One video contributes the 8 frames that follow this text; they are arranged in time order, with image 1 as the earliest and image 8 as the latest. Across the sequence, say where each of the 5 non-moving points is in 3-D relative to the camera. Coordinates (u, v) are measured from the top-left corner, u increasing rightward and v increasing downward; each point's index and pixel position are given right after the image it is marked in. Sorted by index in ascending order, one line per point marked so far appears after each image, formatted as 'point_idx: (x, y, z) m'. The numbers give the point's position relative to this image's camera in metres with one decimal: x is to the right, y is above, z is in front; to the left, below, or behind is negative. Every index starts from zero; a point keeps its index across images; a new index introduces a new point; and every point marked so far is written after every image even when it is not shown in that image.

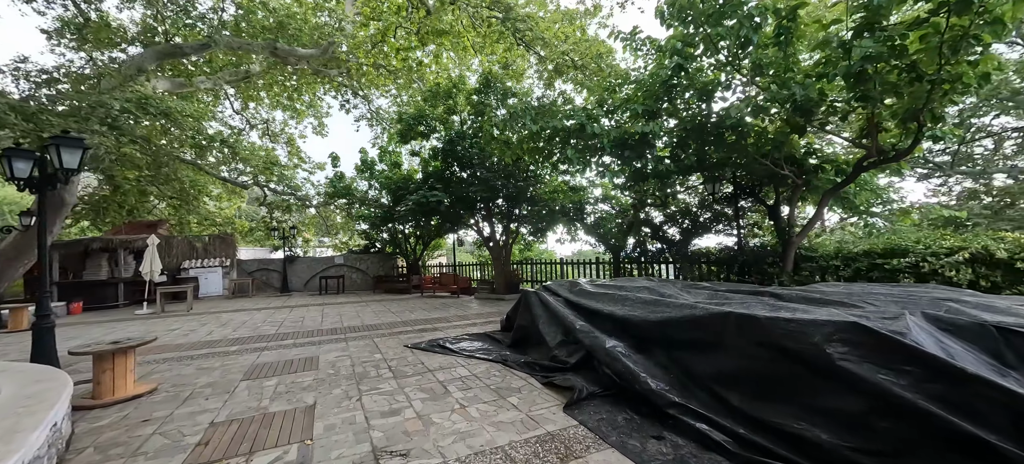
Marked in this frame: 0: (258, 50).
0: (-10.5, +7.4, +16.0) m
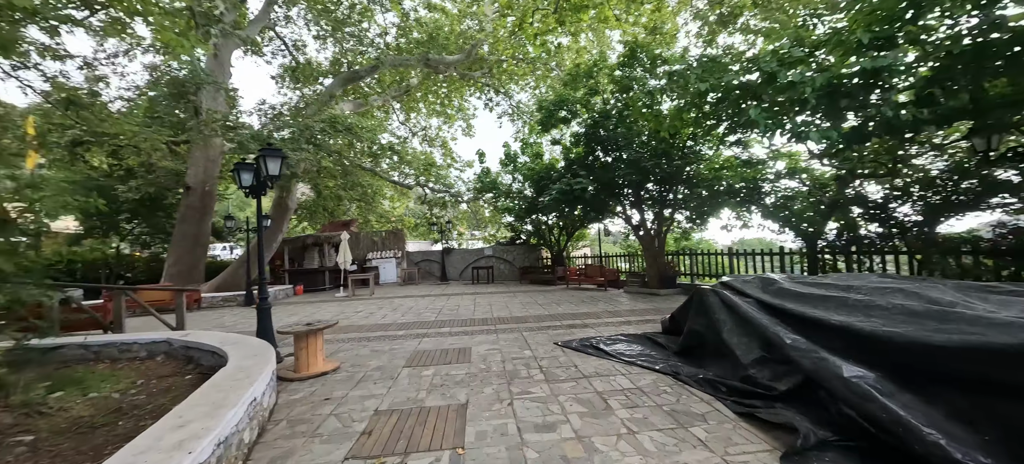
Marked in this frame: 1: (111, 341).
0: (-4.4, +7.7, +17.7) m
1: (-5.7, -1.5, +5.4) m
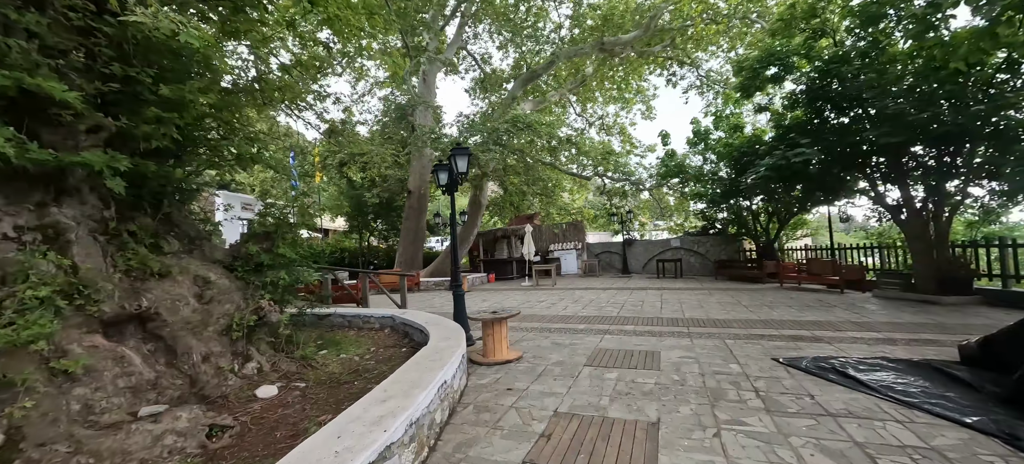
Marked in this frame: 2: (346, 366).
0: (+3.5, +8.1, +17.3) m
1: (-2.8, -1.5, +6.9) m
2: (-2.0, -1.7, +4.7) m
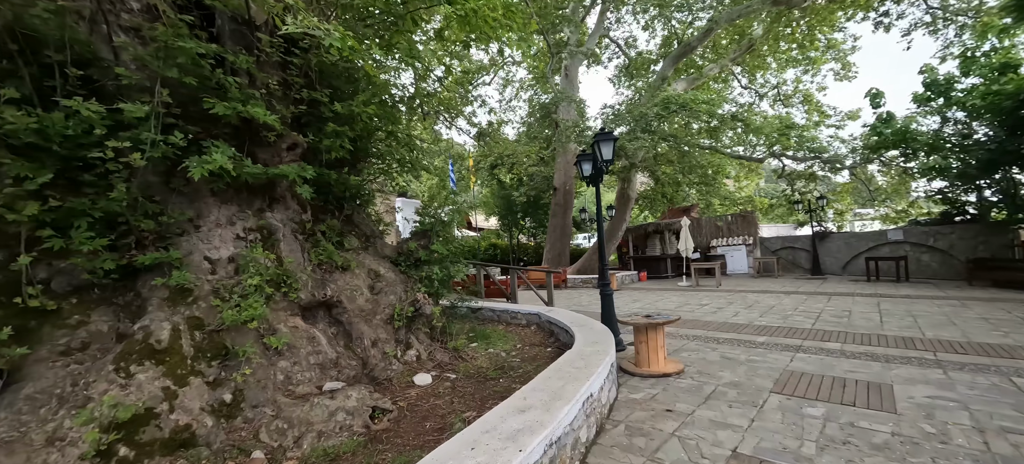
0: (+9.3, +8.4, +14.3) m
1: (-0.1, -1.4, +7.1) m
2: (-0.2, -1.6, +4.7) m
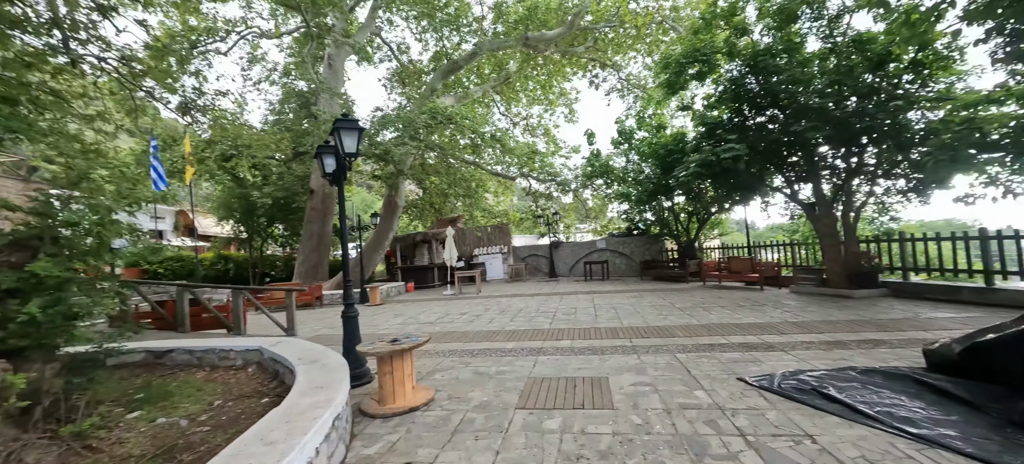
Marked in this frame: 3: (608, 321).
0: (+0.2, +7.9, +16.5) m
1: (-4.0, -1.5, +5.1) m
2: (-2.8, -1.7, +3.1) m
3: (+1.6, -1.5, +6.6) m
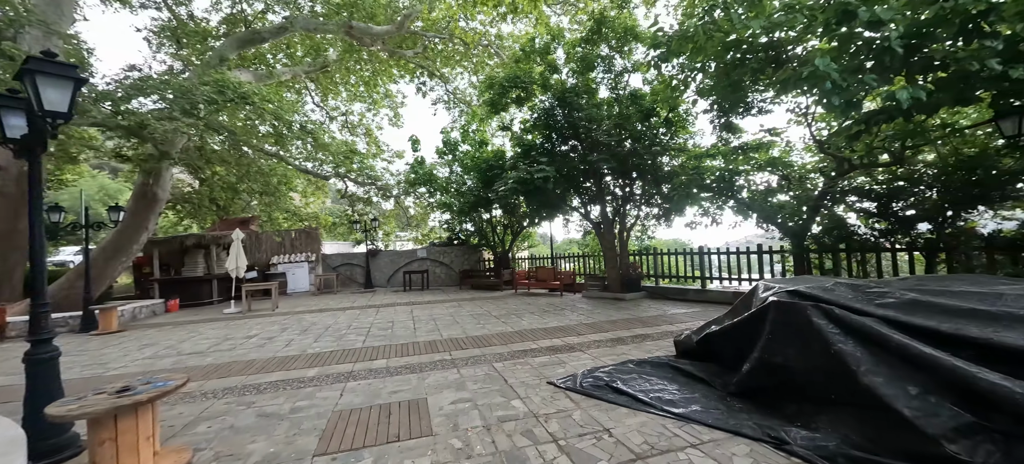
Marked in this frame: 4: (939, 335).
0: (-6.8, +7.7, +14.9) m
1: (-5.8, -1.4, +2.5) m
2: (-3.9, -1.6, +1.2) m
3: (-1.4, -1.7, +6.3) m
4: (+2.0, -0.5, +1.8) m
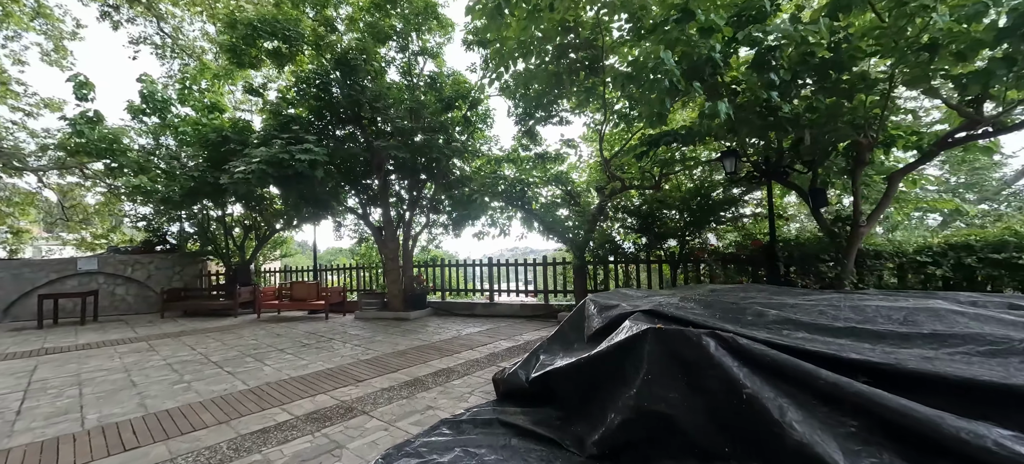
0: (-12.9, +7.9, +8.0) m
1: (-5.6, -1.1, -2.1) m
2: (-3.3, -1.3, -2.2) m
3: (-4.1, -1.6, +3.4) m
4: (+1.3, -0.5, +1.5) m
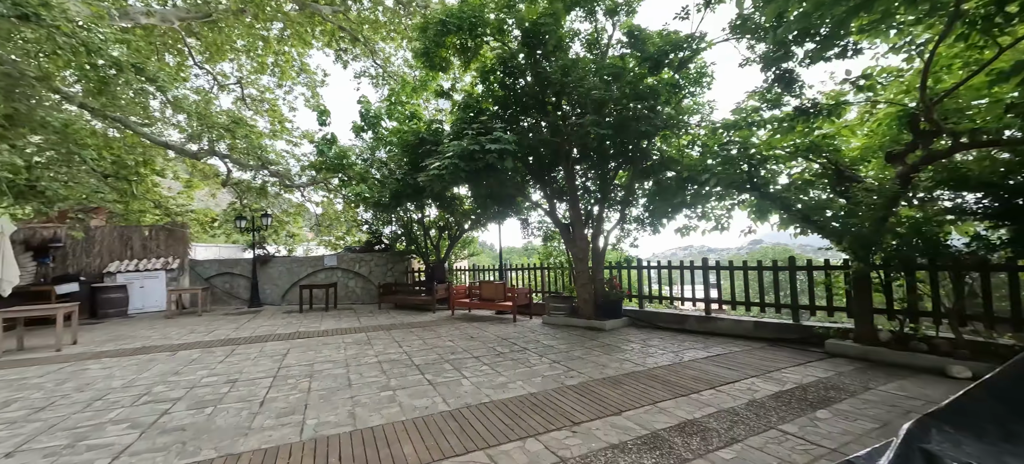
0: (-8.5, +7.7, +11.5) m
1: (-5.7, -1.1, -0.8) m
2: (-3.7, -1.3, -1.8) m
3: (-2.1, -1.6, +3.7) m
4: (+2.1, -0.4, -0.2) m
